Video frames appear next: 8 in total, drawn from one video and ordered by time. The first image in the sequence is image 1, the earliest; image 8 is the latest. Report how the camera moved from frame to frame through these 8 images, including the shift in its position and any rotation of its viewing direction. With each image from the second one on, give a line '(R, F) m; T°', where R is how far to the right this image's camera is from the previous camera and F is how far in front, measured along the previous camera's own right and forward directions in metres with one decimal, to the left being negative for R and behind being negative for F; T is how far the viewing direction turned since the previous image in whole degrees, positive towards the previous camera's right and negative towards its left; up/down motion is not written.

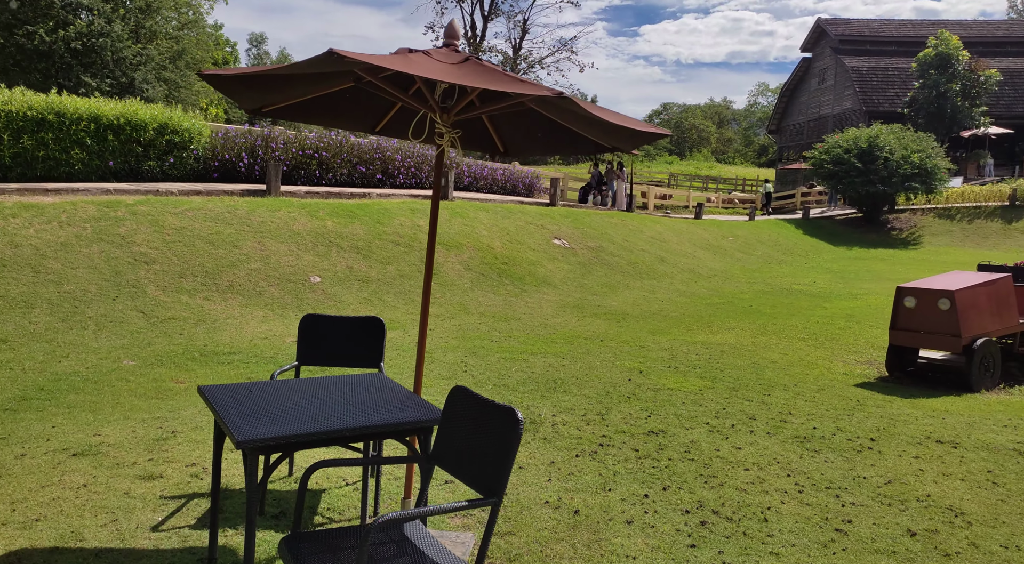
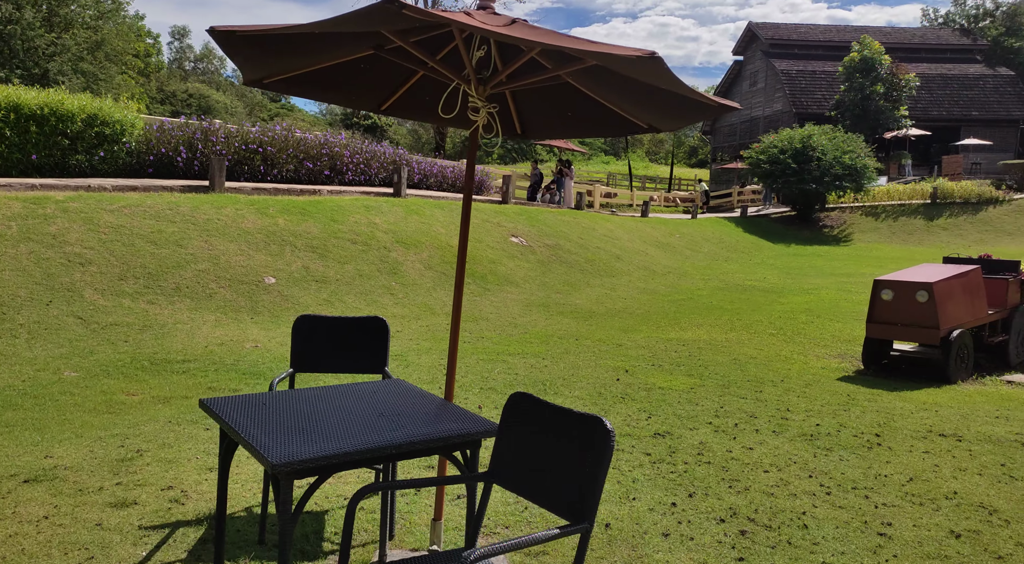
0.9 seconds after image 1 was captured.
(-0.5, +0.4) m; +5°
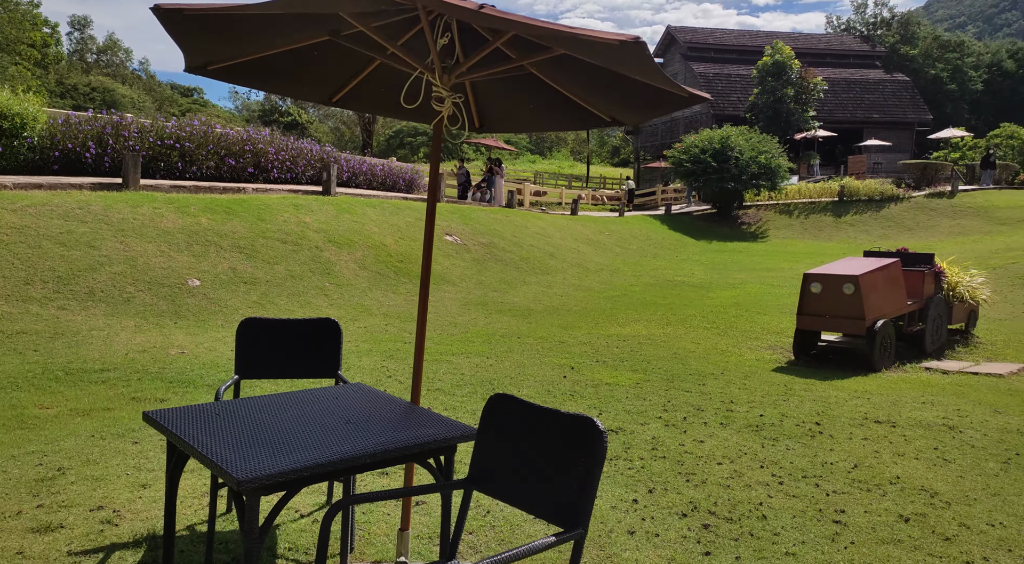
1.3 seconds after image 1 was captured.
(-0.2, +0.1) m; +6°
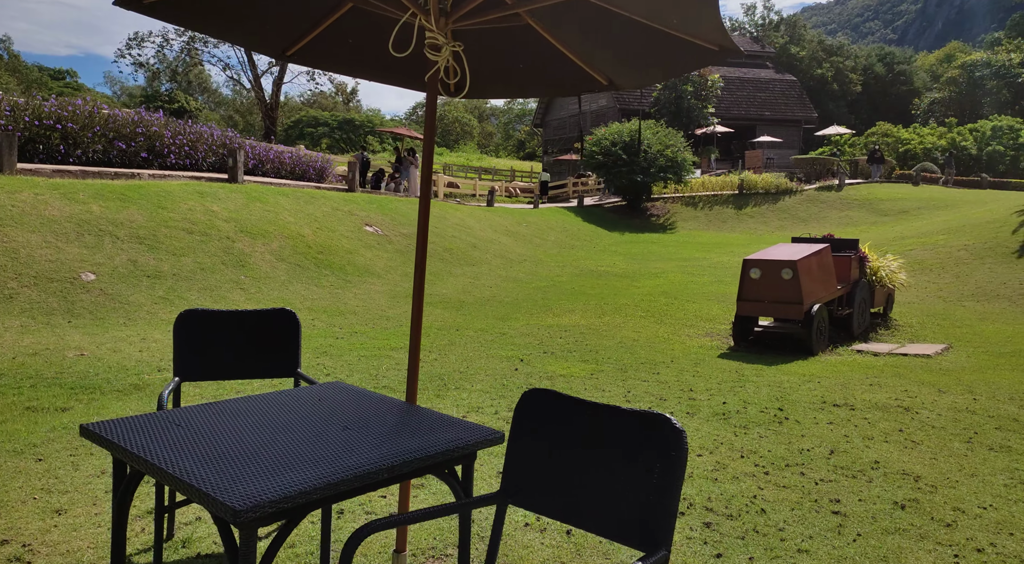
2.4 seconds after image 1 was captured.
(-0.4, +0.4) m; +7°
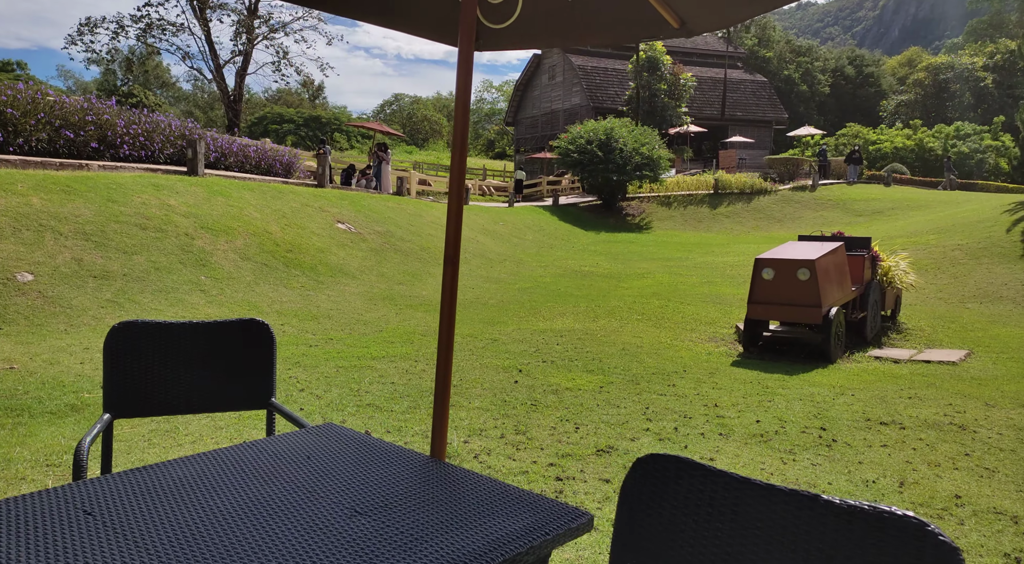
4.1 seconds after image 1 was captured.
(-0.3, +0.8) m; +2°
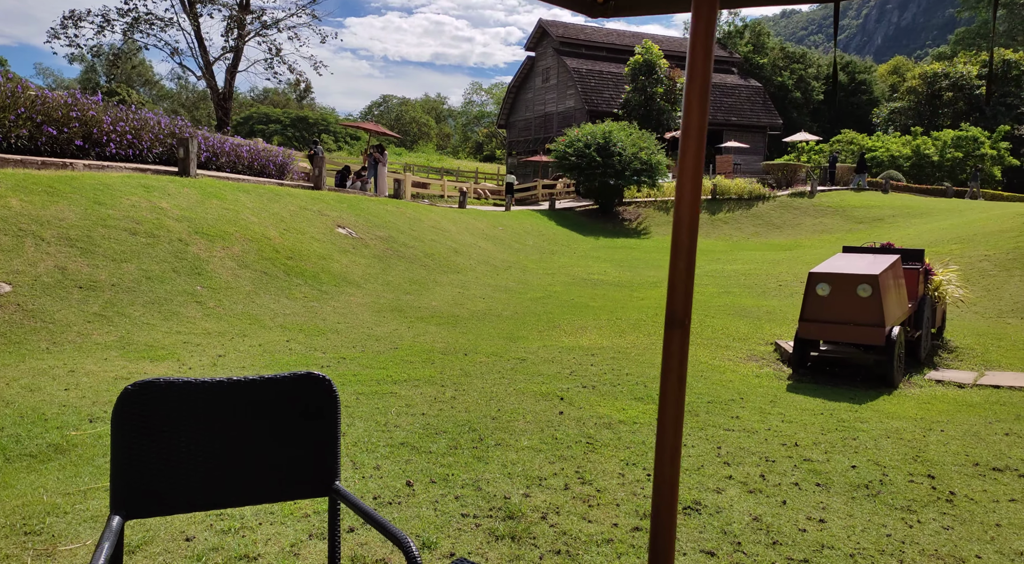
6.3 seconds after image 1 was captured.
(-0.5, +0.7) m; +1°
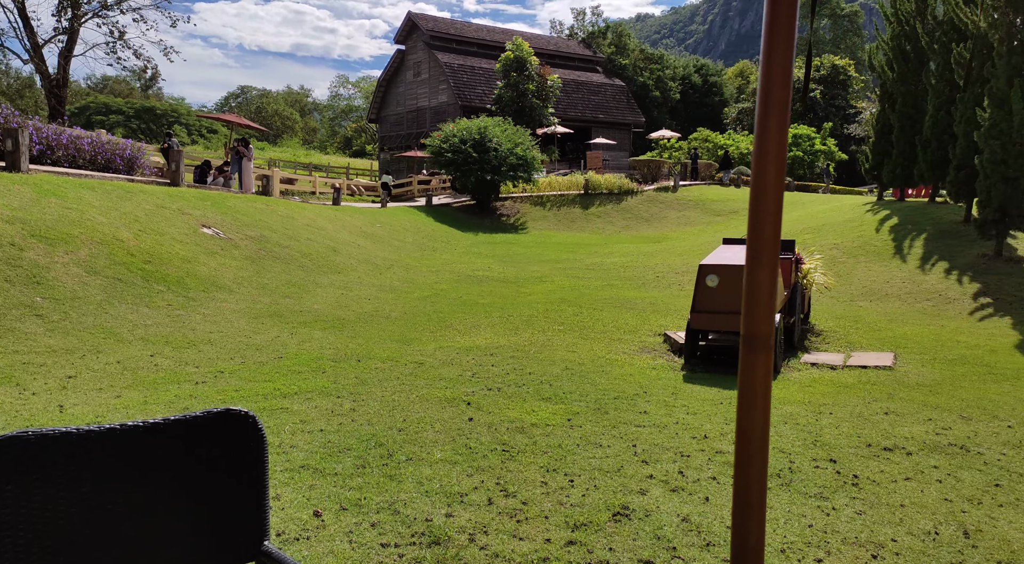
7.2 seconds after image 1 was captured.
(-0.2, +0.3) m; +9°
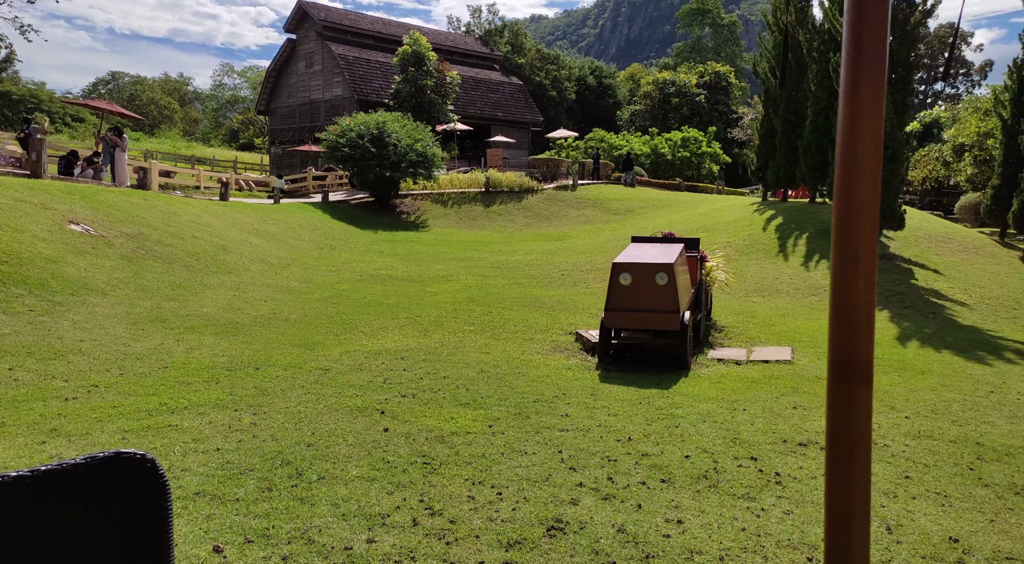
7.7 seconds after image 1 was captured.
(-0.1, +0.3) m; +8°
